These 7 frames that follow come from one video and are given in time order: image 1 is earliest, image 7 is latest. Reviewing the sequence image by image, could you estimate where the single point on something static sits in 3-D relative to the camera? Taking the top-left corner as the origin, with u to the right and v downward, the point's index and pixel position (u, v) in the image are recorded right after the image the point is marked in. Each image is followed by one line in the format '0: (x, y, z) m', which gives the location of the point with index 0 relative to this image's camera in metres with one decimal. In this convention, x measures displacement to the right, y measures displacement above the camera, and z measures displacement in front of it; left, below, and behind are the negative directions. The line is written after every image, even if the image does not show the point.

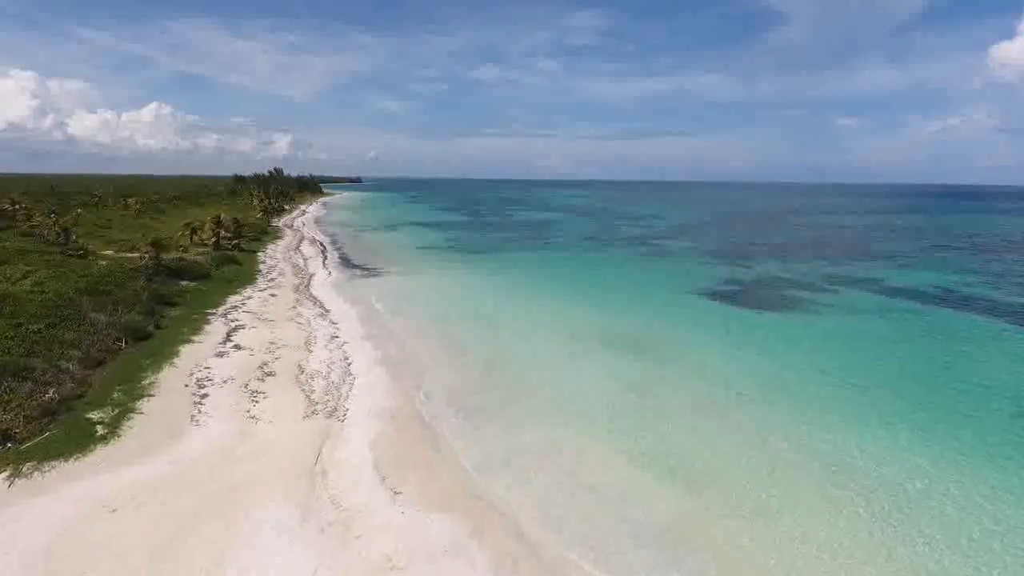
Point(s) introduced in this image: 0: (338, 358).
0: (-5.6, -2.3, +18.6) m
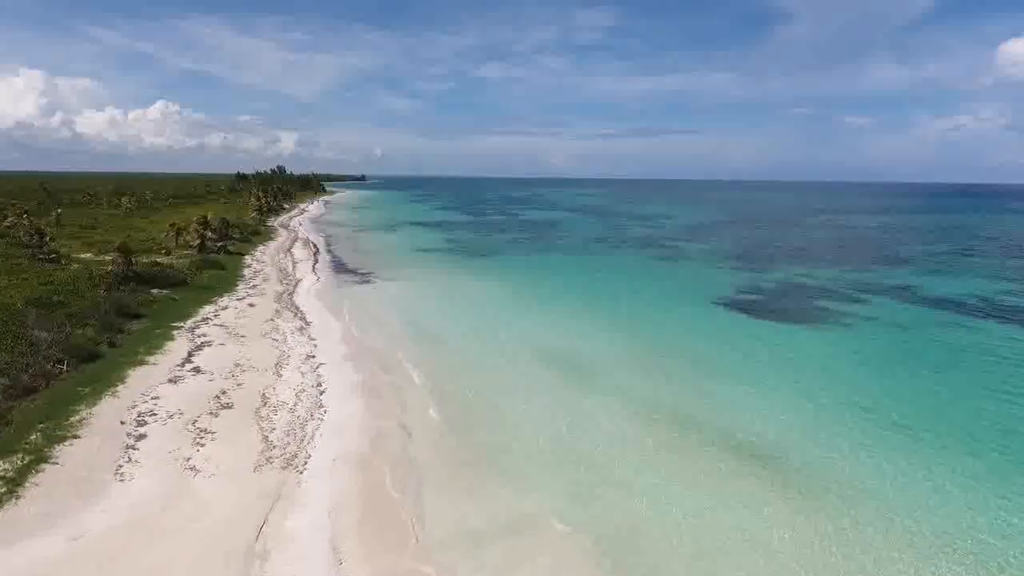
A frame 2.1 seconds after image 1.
0: (-5.7, -2.7, +16.2) m
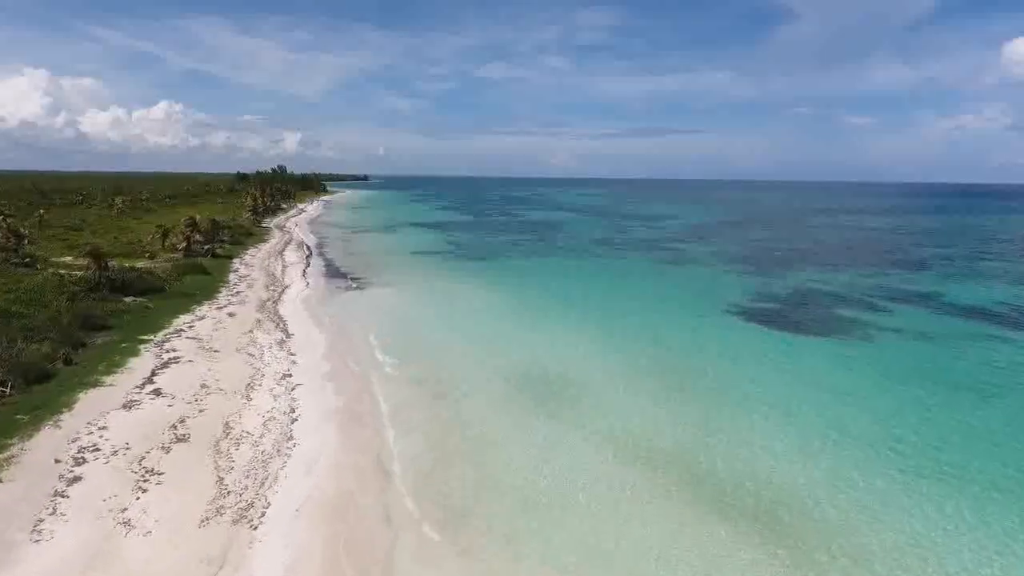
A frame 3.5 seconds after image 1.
0: (-5.7, -3.0, +14.4) m
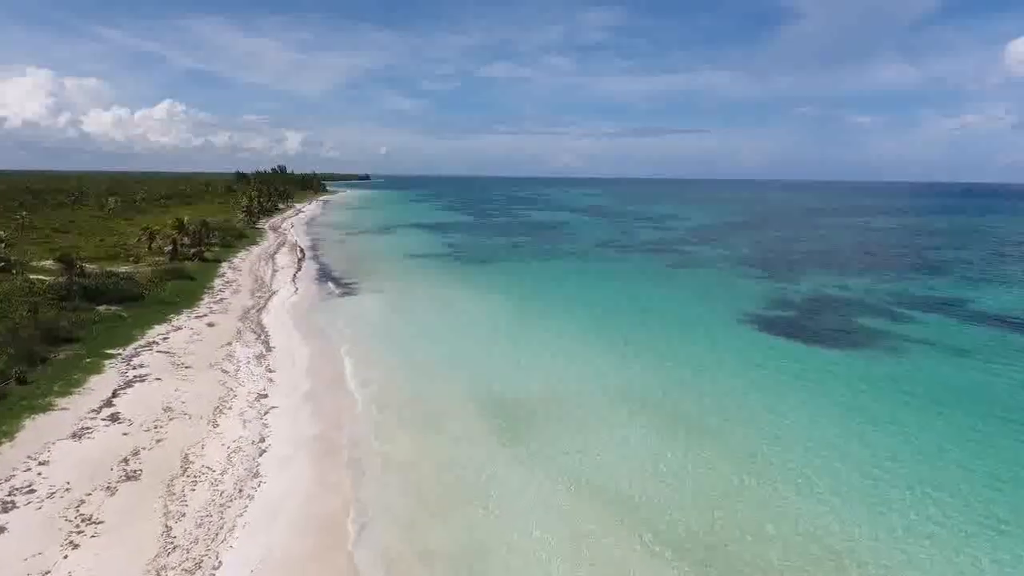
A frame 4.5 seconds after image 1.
0: (-5.8, -3.4, +12.9) m
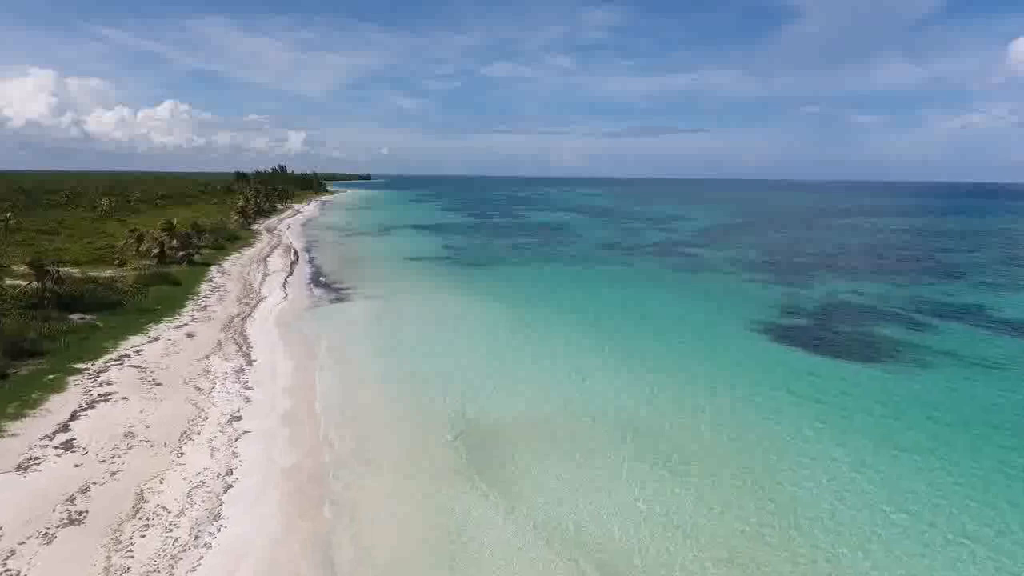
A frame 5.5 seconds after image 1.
0: (-5.9, -3.7, +11.6) m
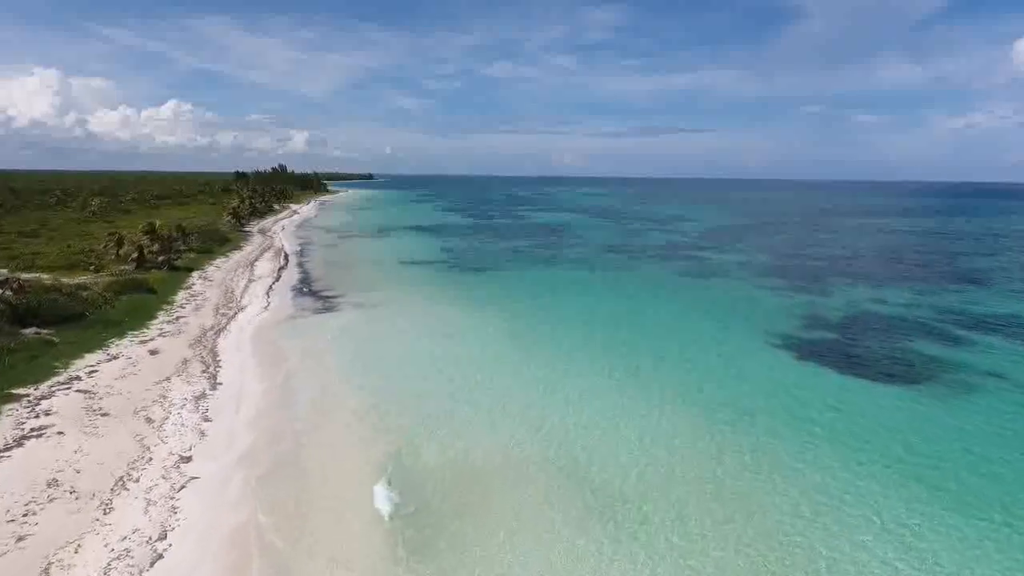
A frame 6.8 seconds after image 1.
0: (-6.0, -4.1, +9.6) m
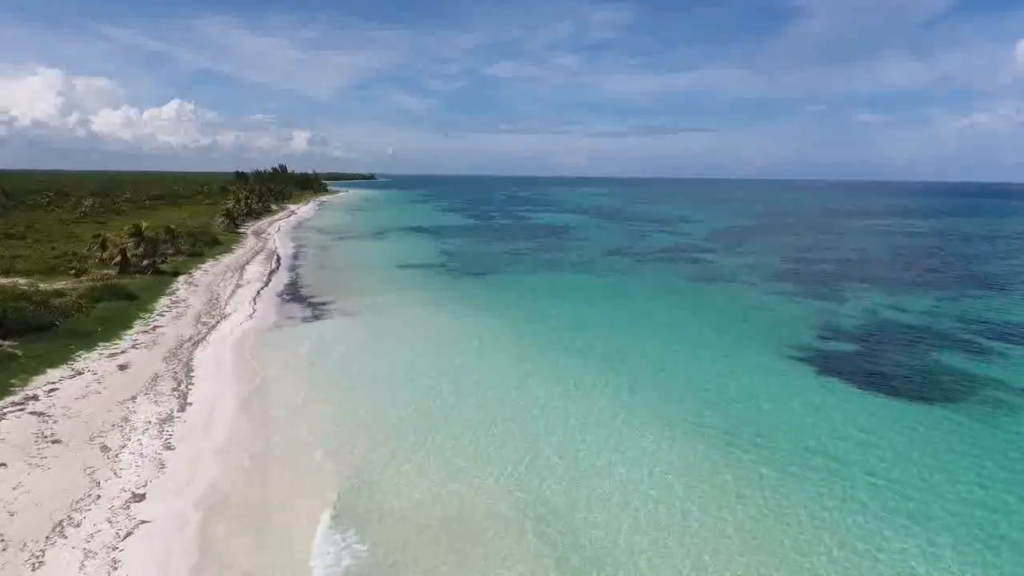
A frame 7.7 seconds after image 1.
0: (-6.1, -4.3, +8.2) m
